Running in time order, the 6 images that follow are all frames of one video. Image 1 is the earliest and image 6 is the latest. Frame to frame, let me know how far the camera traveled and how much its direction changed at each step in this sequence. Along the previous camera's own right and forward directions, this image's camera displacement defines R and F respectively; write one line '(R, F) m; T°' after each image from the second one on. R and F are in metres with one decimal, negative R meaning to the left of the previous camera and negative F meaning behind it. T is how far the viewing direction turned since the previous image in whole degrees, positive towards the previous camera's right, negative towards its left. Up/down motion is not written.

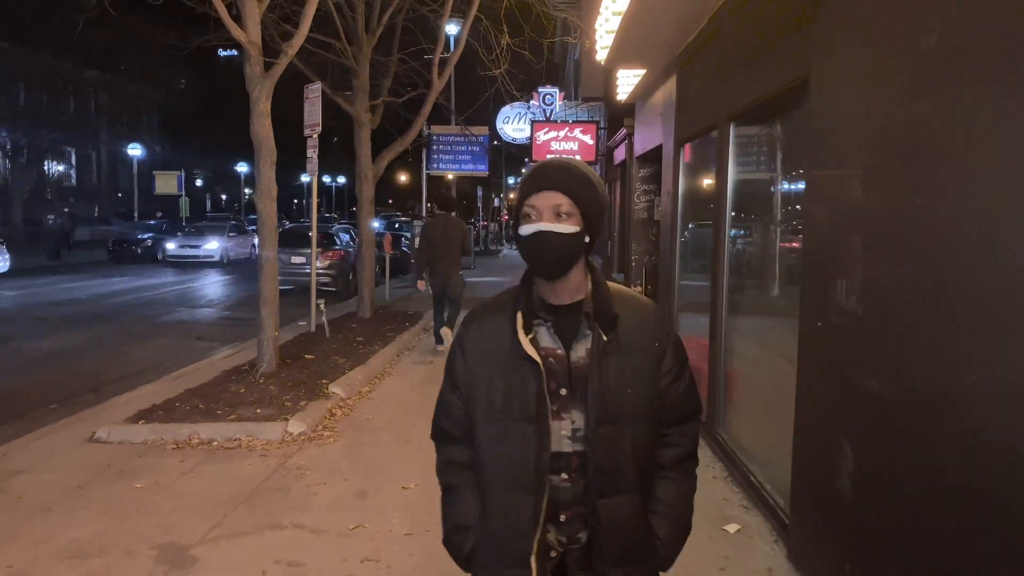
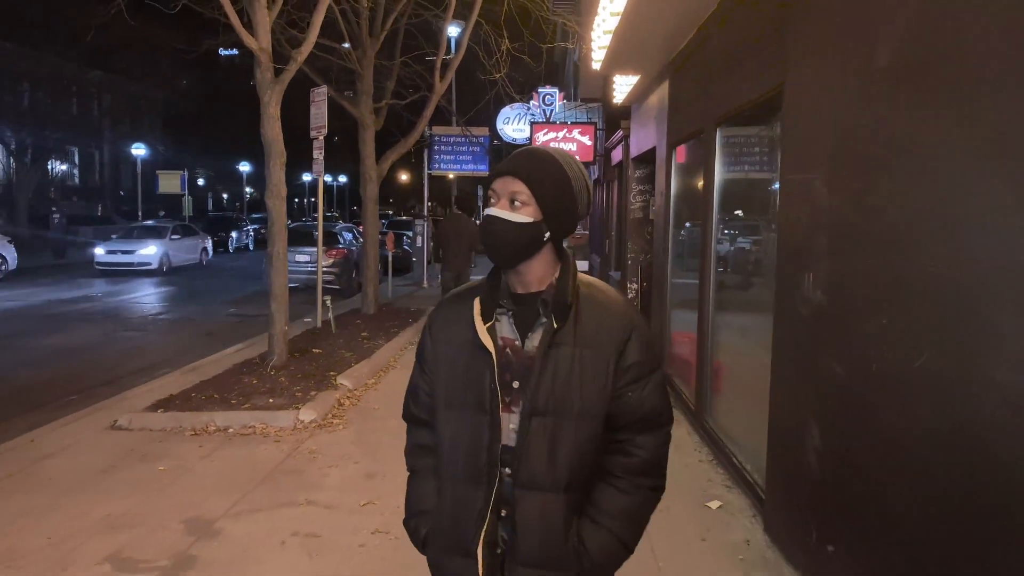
(0.0, -0.4) m; 0°
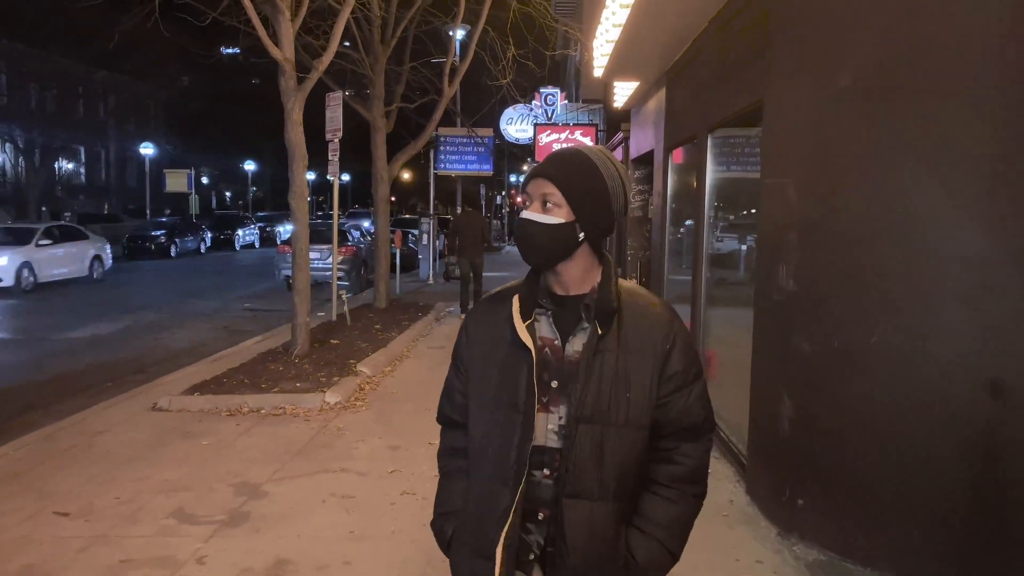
(-0.1, -0.6) m; 0°
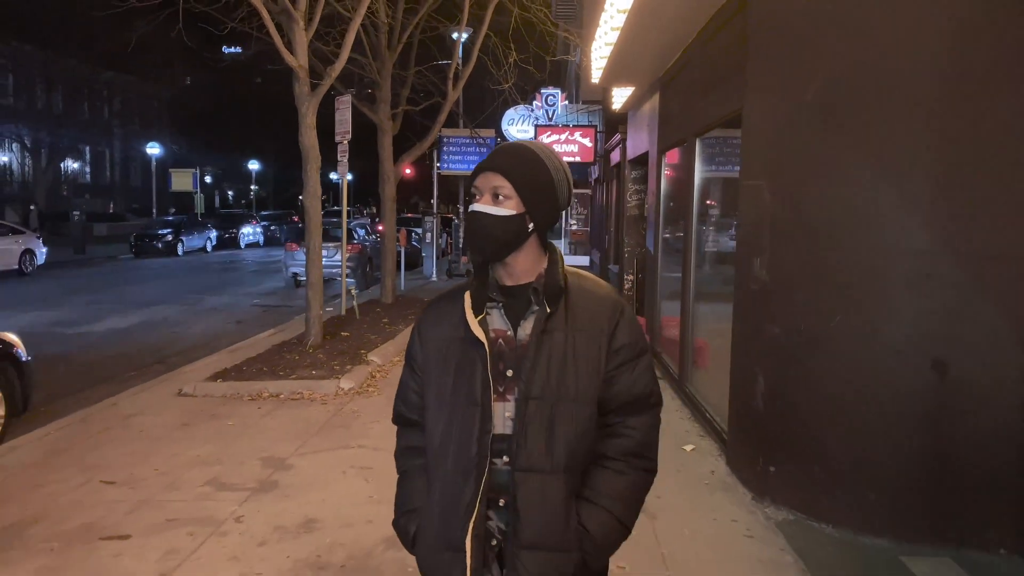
(0.0, -0.5) m; 0°
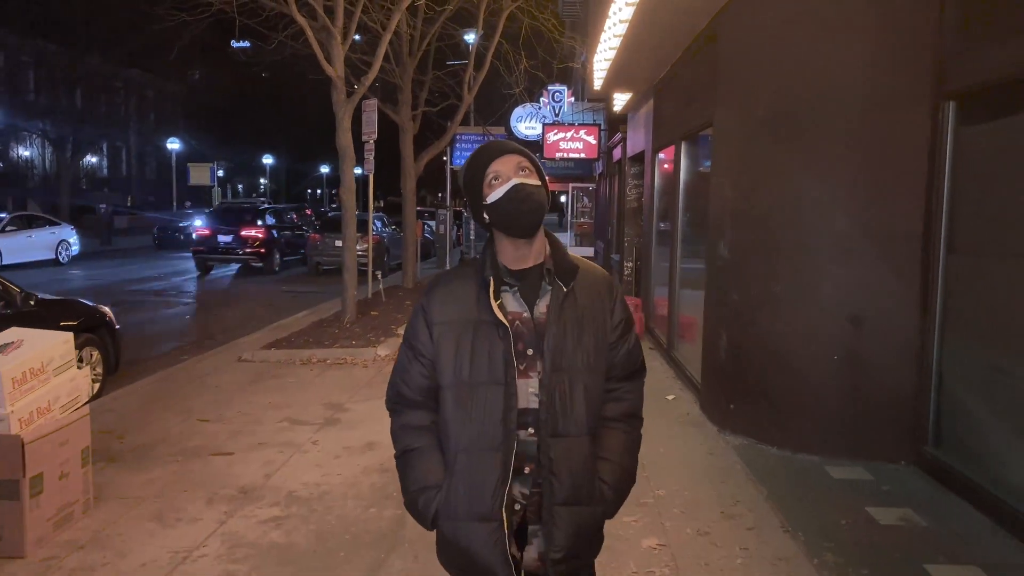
(-0.1, -1.3) m; 0°
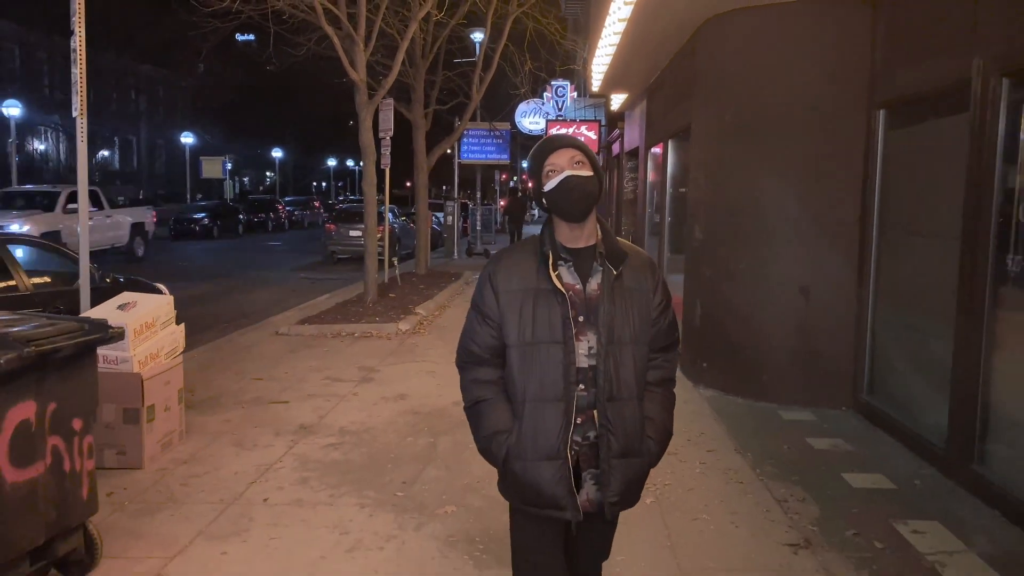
(0.0, -1.2) m; 0°
